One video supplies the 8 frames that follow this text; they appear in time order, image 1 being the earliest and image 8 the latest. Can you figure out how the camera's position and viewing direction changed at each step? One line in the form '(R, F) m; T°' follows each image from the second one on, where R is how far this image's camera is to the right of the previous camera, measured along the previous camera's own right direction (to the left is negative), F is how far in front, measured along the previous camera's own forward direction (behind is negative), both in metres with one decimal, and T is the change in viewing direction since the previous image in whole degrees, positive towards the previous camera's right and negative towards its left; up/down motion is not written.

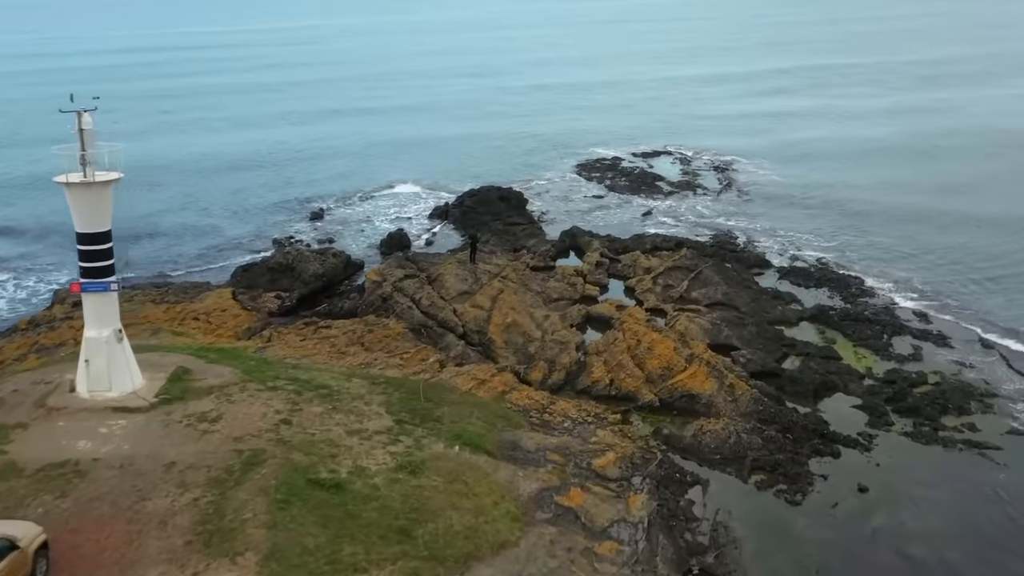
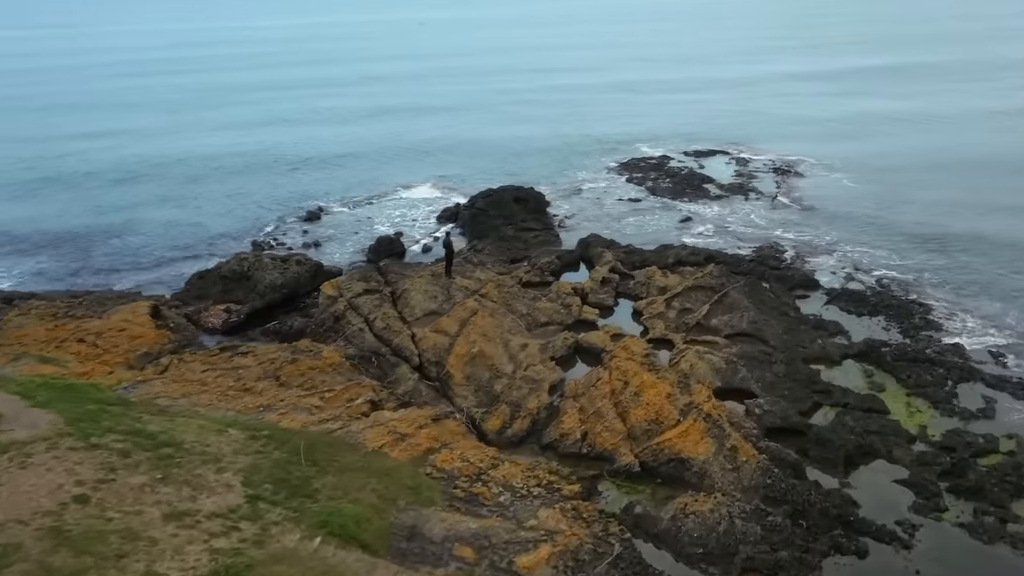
(+2.7, +5.7) m; -5°
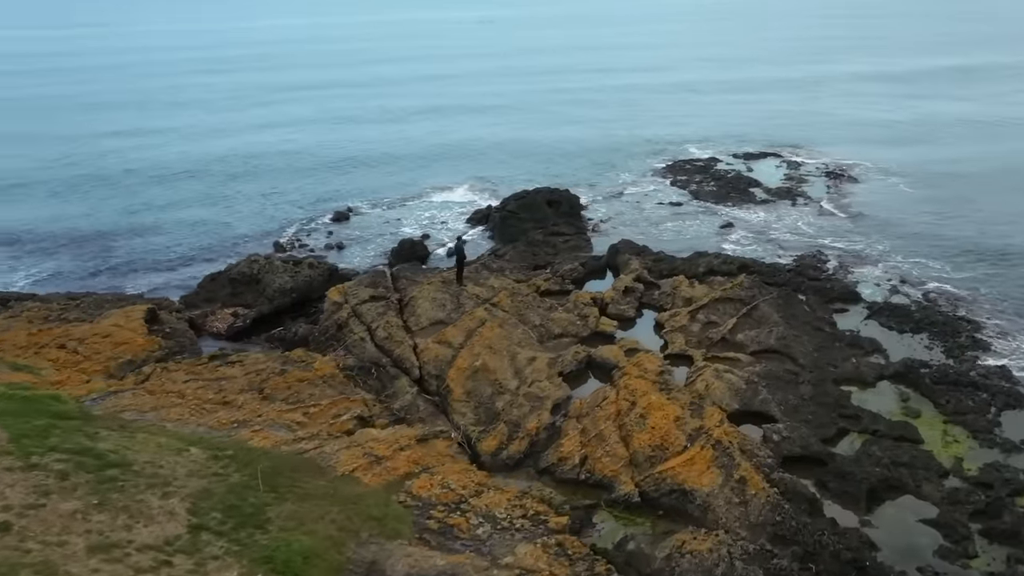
(+1.3, +1.5) m; -3°
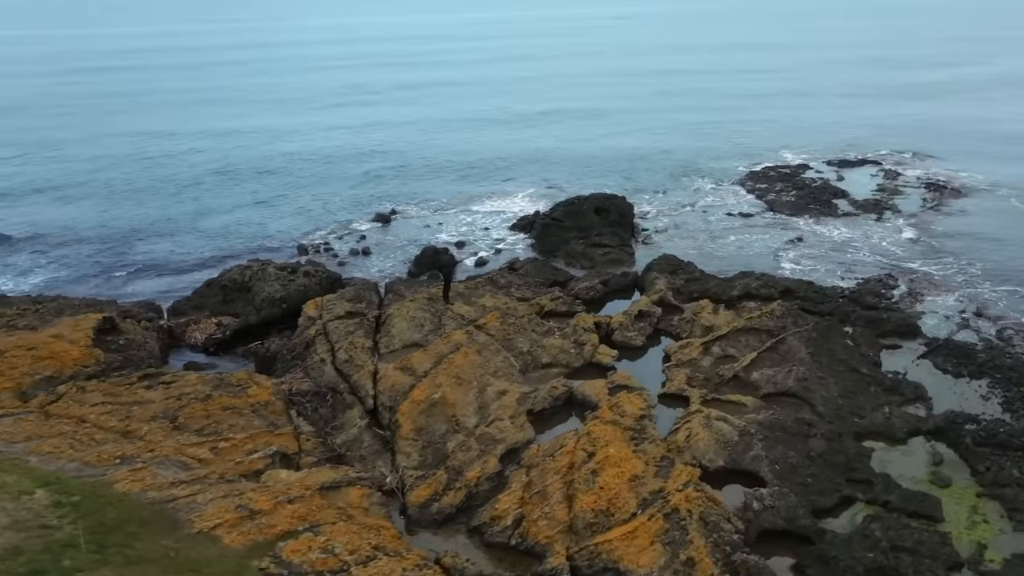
(+3.2, +3.1) m; -7°
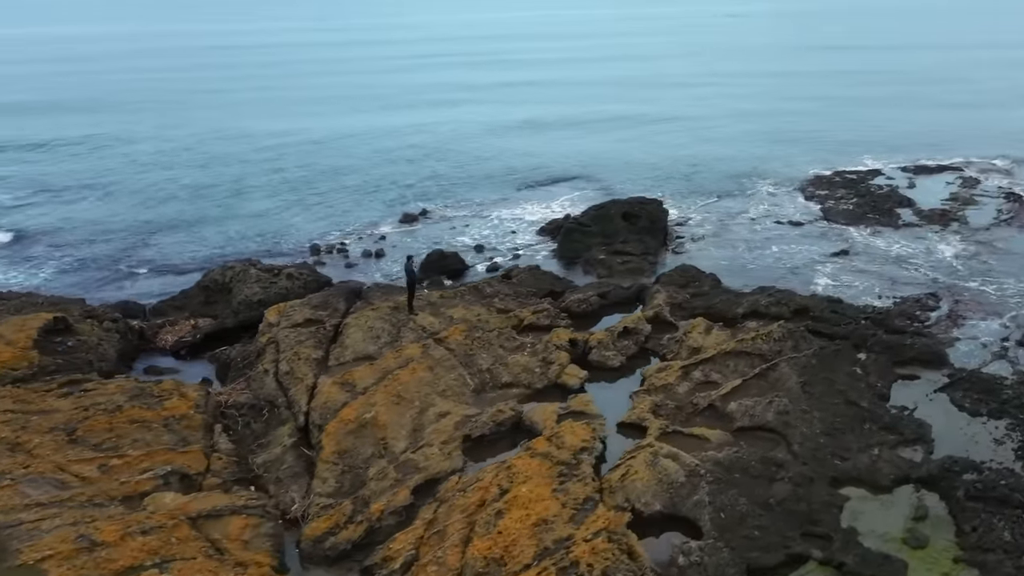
(+3.0, +2.1) m; -6°
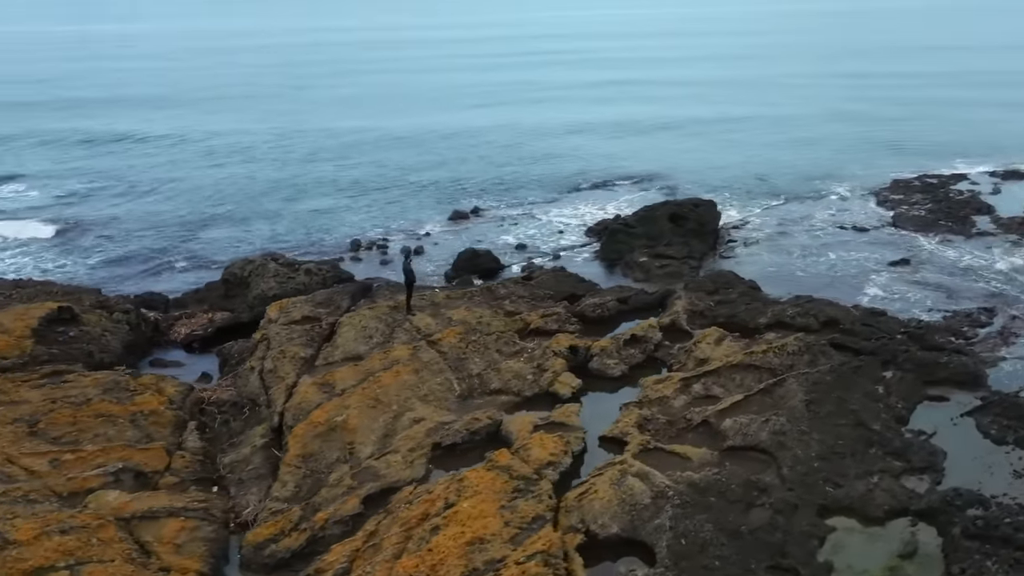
(+2.2, +1.0) m; -6°
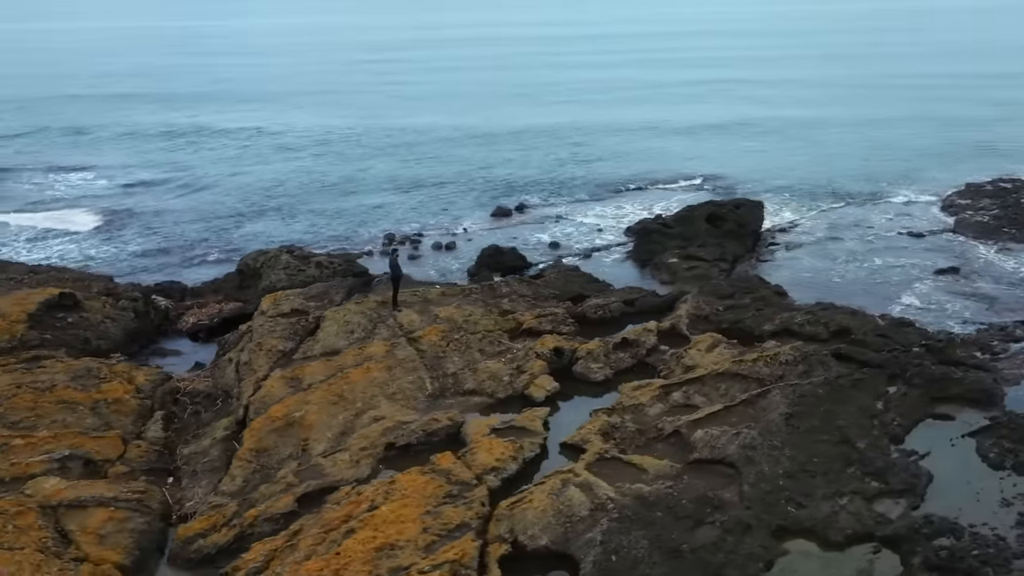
(+2.4, +0.8) m; -6°
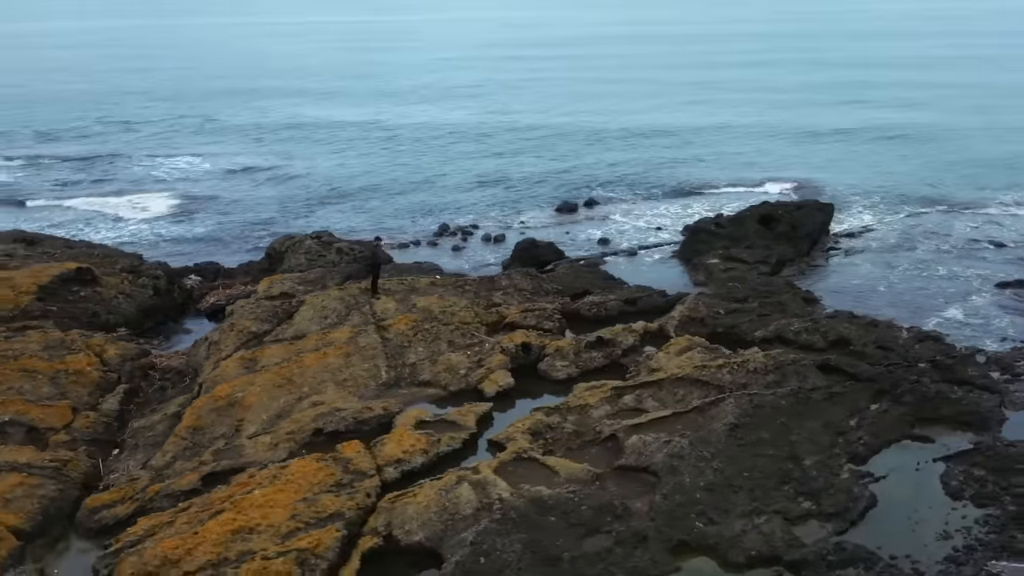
(+3.6, +0.8) m; -9°
